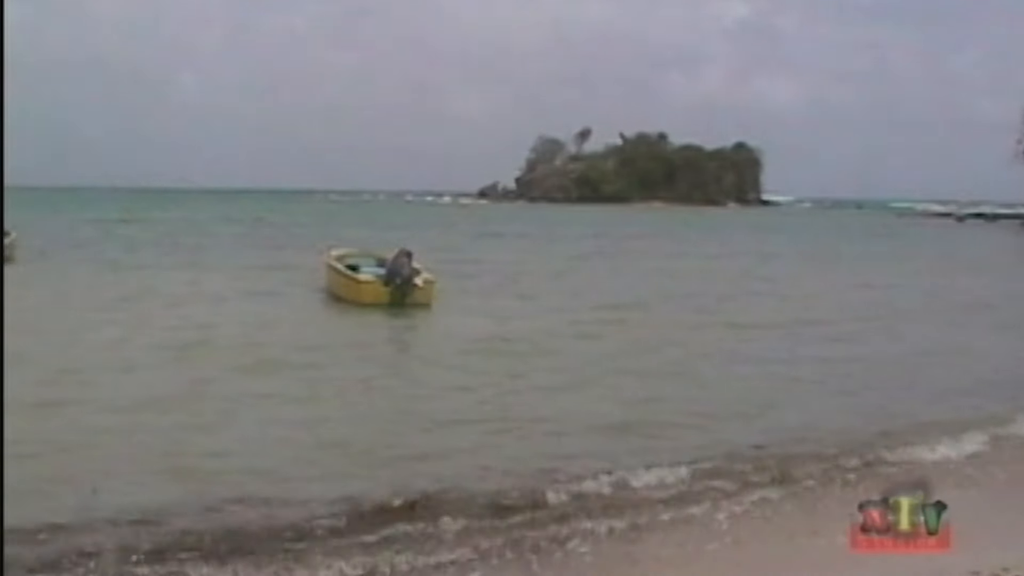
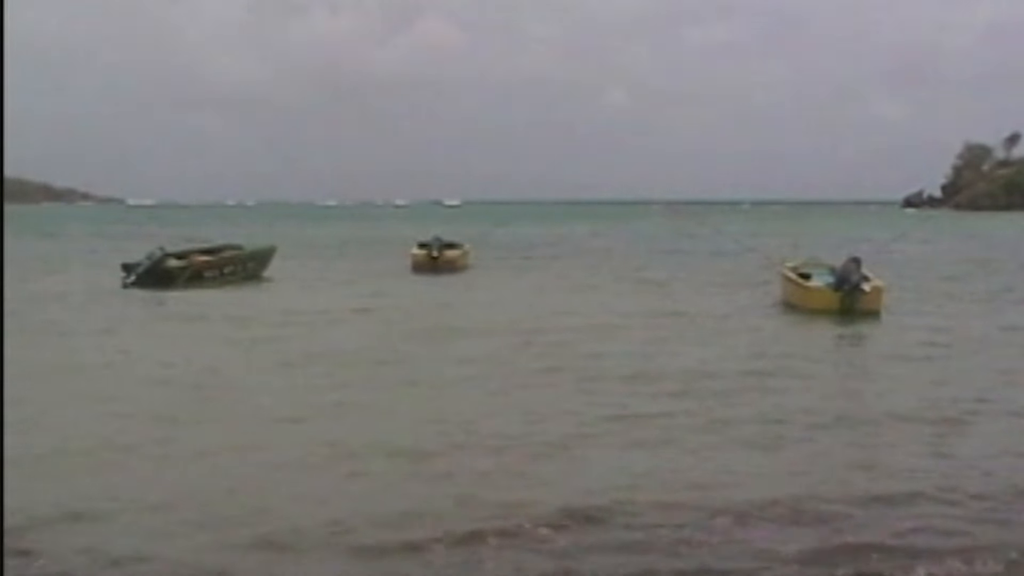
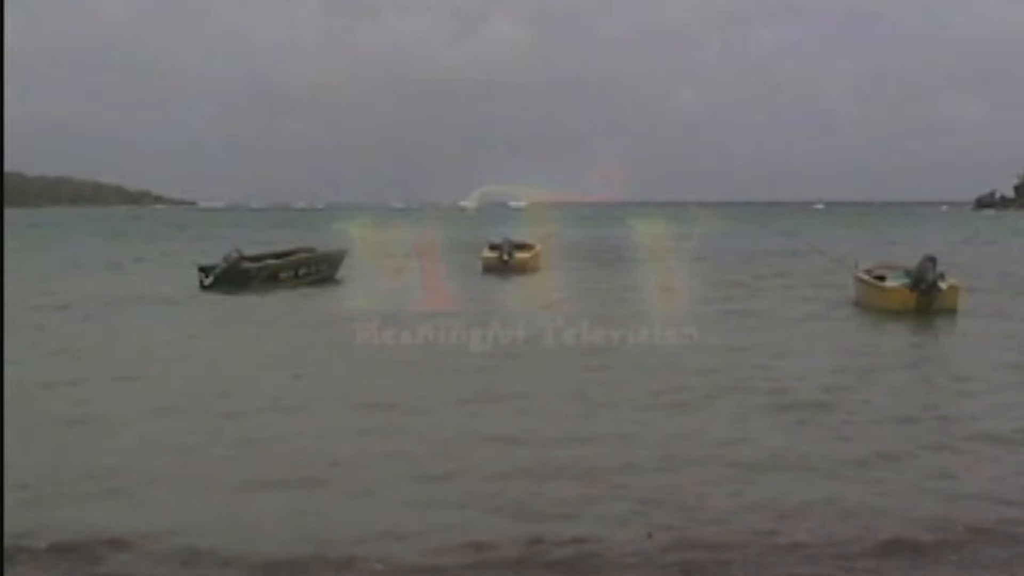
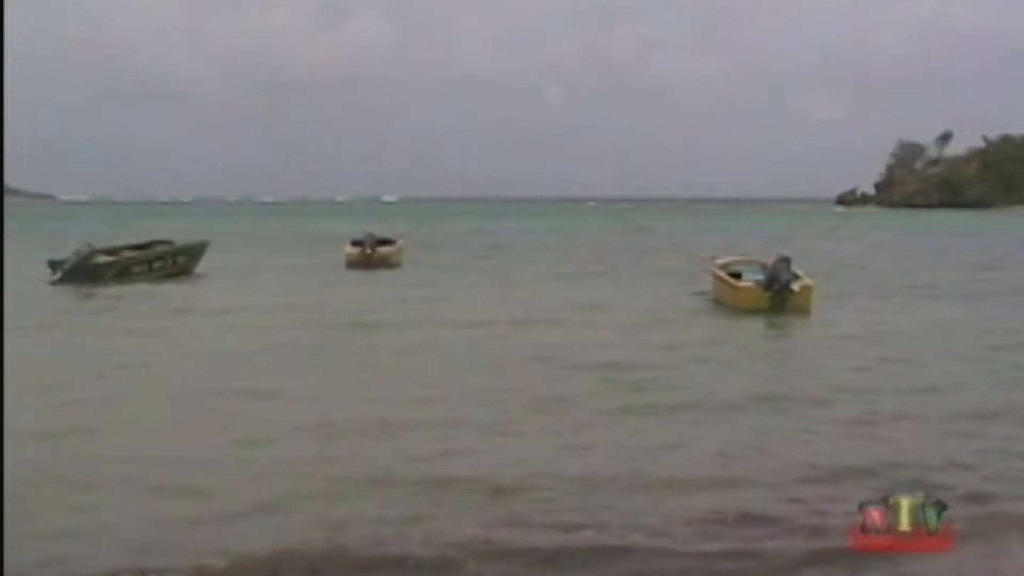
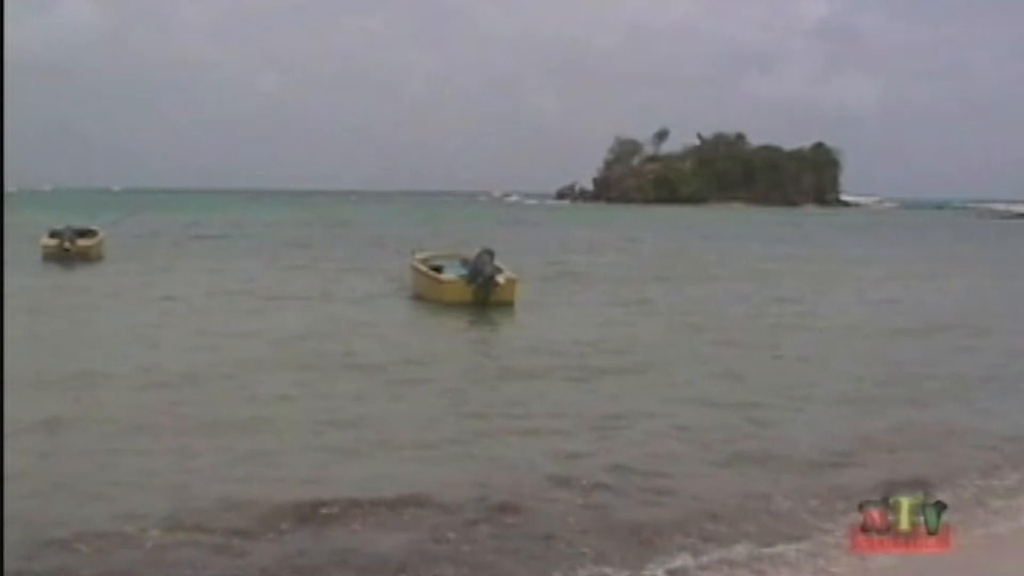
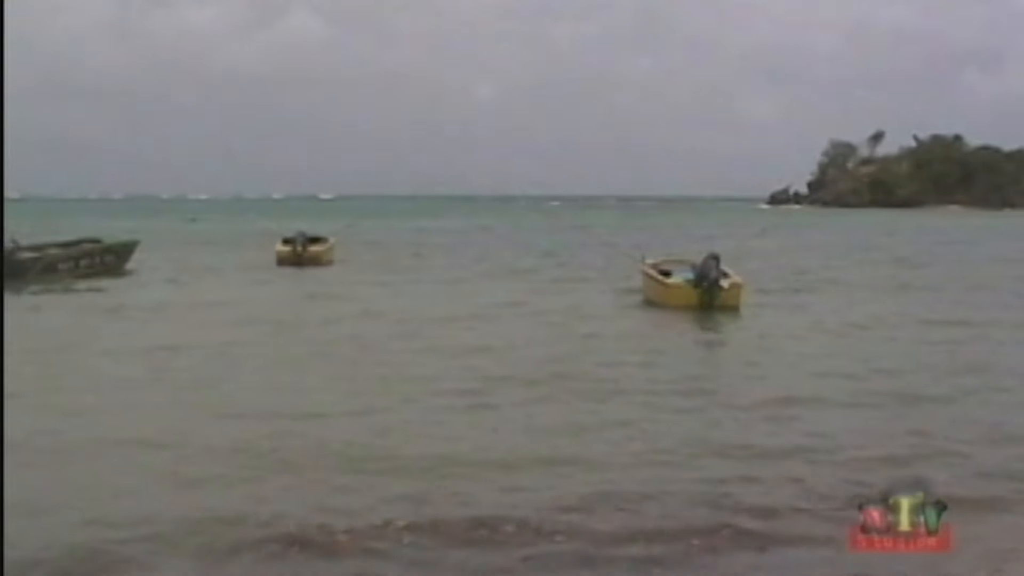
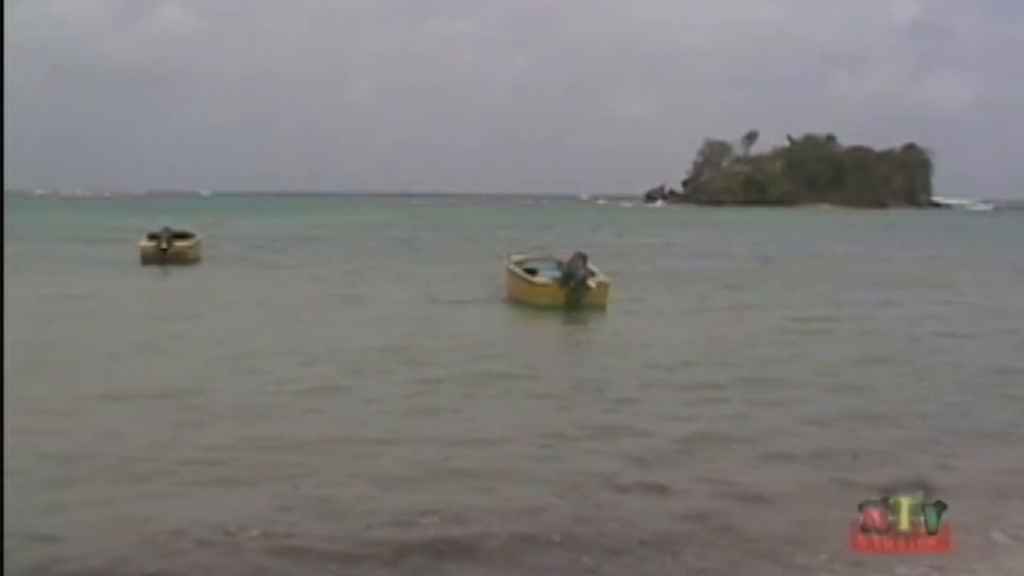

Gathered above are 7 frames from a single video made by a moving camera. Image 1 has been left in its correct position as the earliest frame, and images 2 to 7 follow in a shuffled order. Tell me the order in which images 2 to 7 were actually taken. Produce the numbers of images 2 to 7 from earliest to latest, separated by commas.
5, 7, 6, 4, 2, 3
